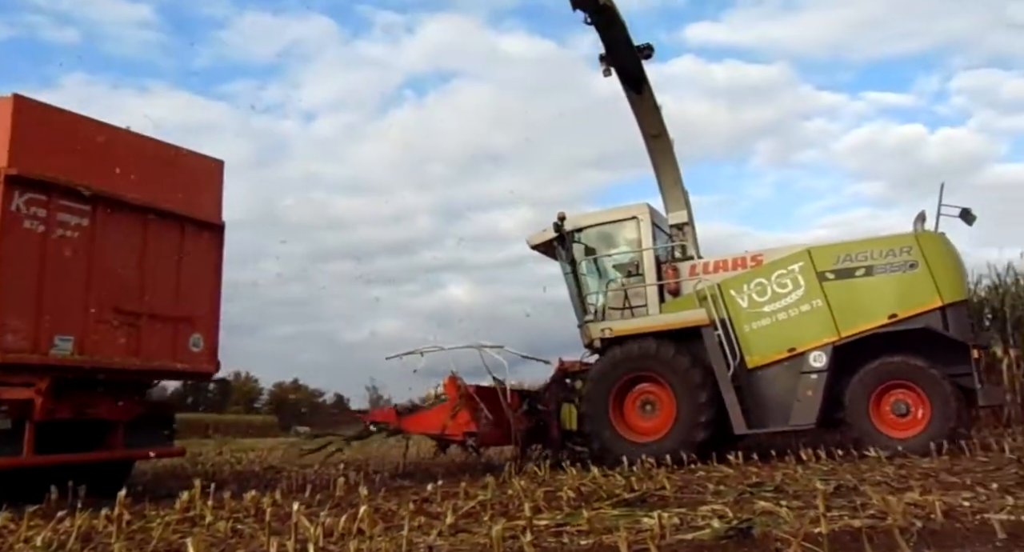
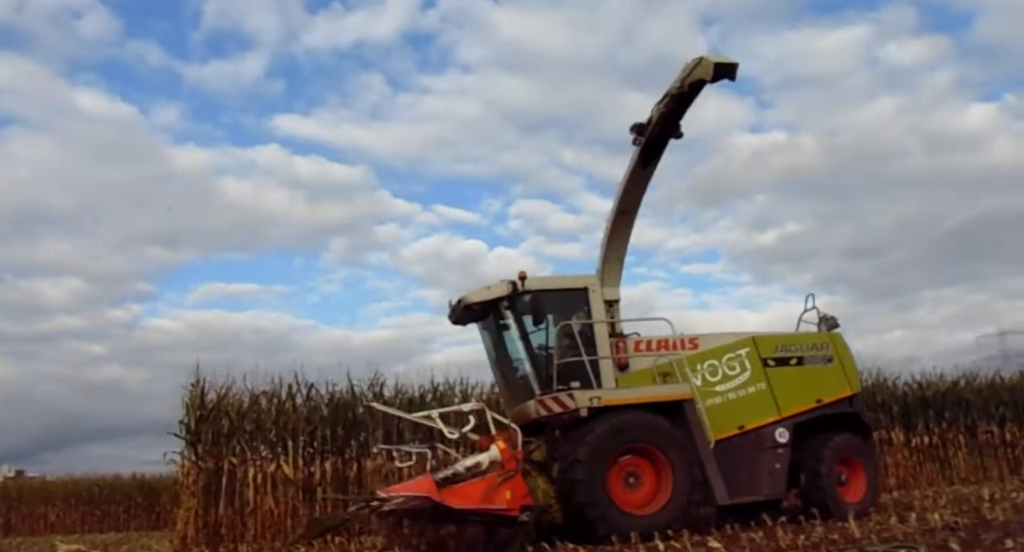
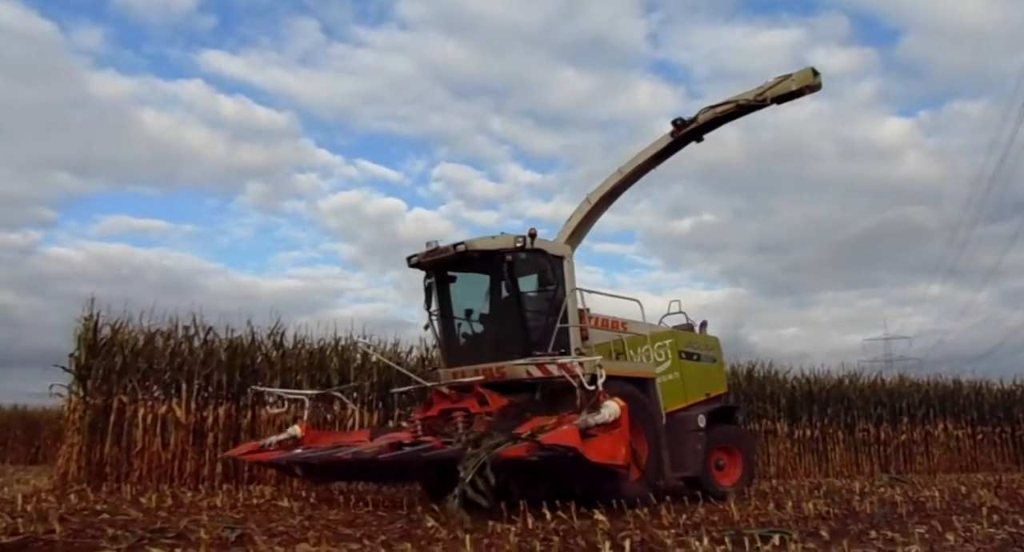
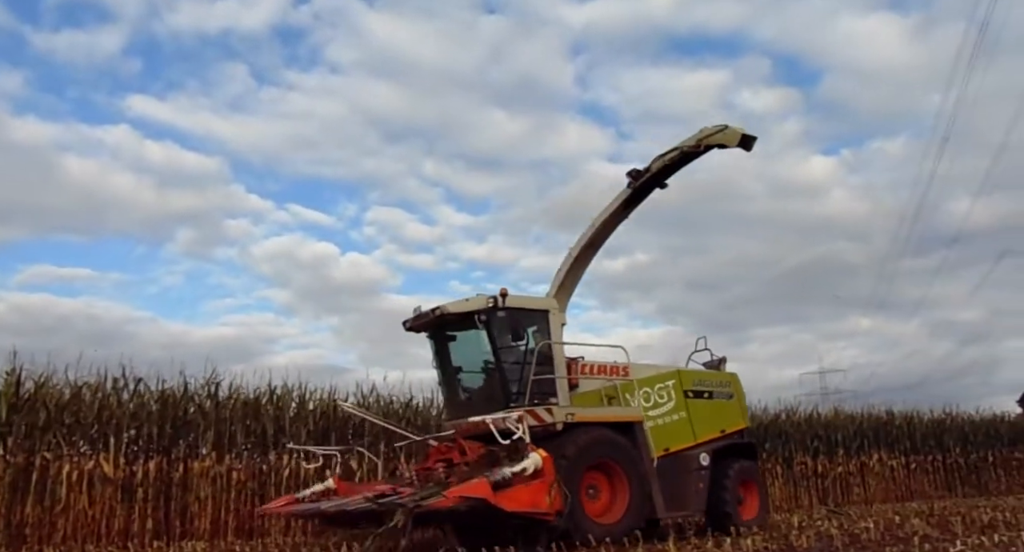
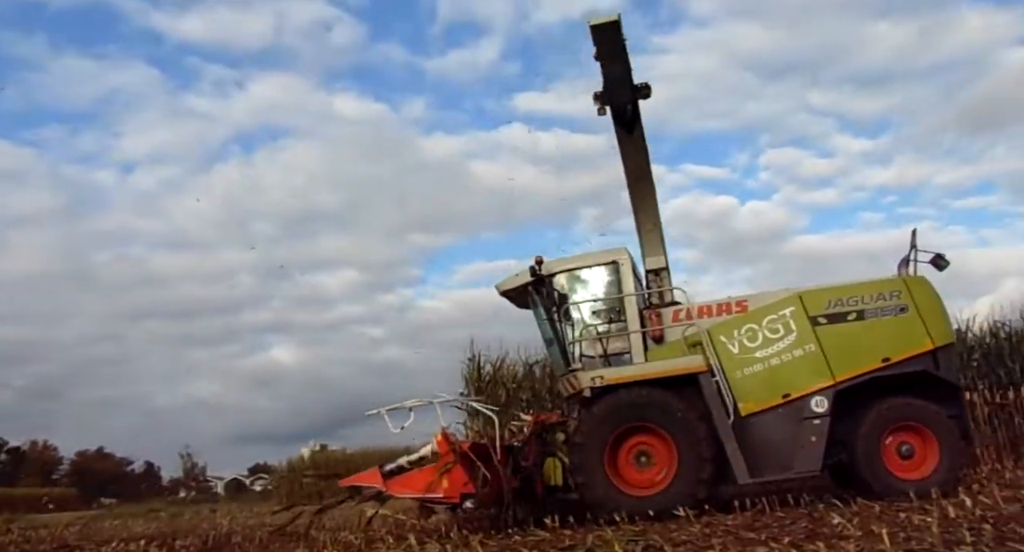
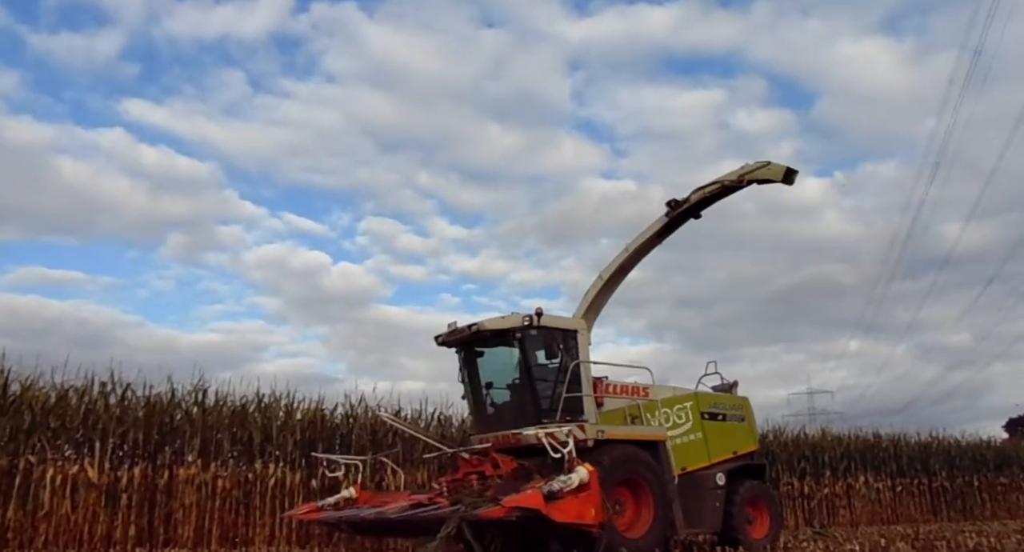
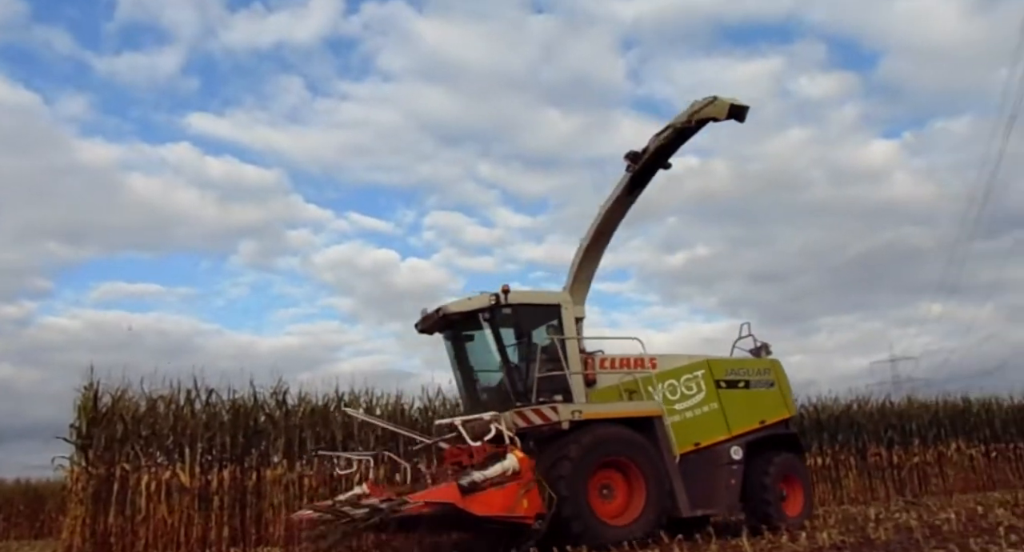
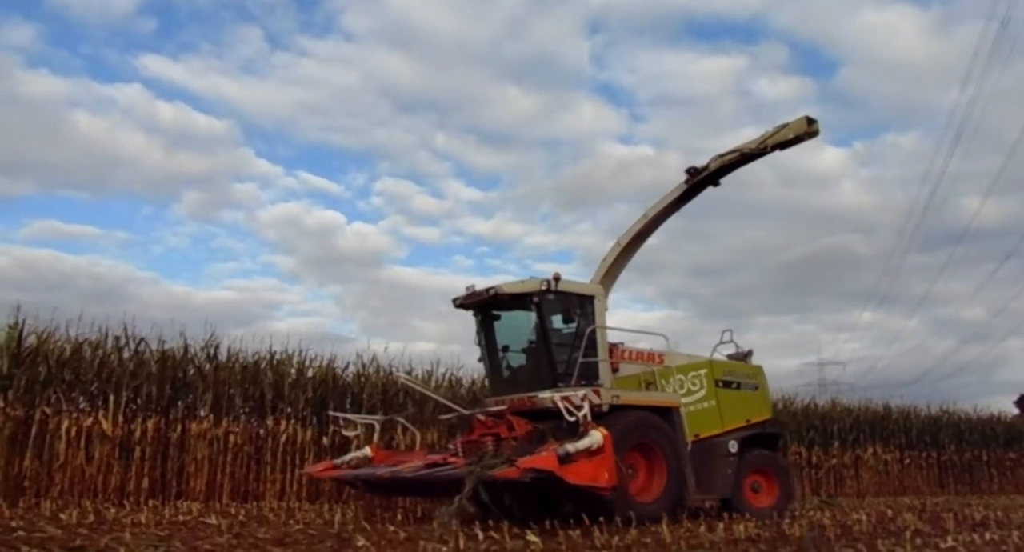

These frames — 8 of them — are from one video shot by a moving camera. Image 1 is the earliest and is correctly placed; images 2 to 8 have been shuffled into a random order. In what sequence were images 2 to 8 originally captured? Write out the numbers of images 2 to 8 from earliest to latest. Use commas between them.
5, 2, 7, 4, 6, 8, 3
